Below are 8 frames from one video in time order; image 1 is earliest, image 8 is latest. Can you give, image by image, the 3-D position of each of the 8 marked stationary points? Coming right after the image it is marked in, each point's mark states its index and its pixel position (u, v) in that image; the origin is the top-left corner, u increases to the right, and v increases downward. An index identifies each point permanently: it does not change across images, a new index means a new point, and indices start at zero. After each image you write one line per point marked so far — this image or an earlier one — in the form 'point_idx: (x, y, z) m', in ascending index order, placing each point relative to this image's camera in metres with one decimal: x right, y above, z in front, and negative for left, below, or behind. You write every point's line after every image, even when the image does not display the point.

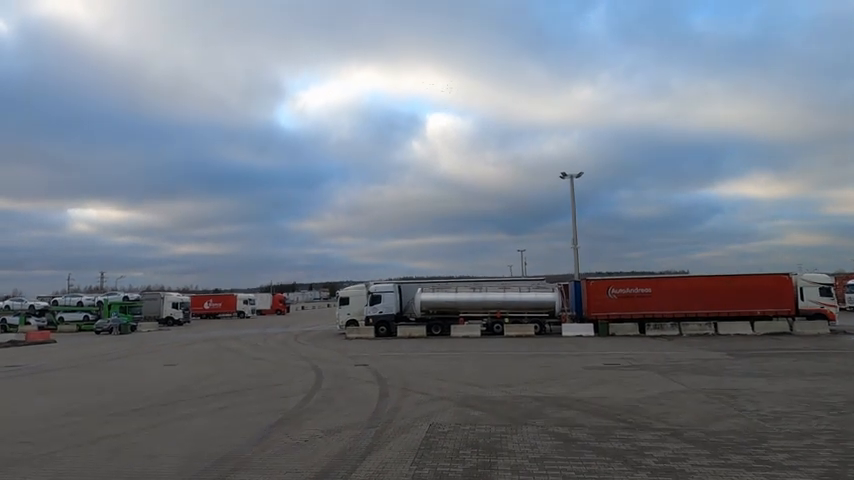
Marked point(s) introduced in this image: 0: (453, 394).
0: (+0.6, -3.6, +12.8) m
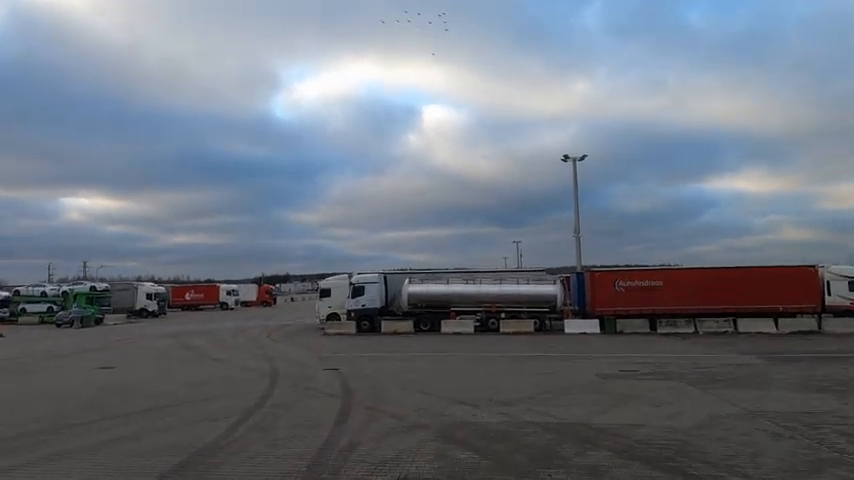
0: (+0.1, -3.1, +9.5) m
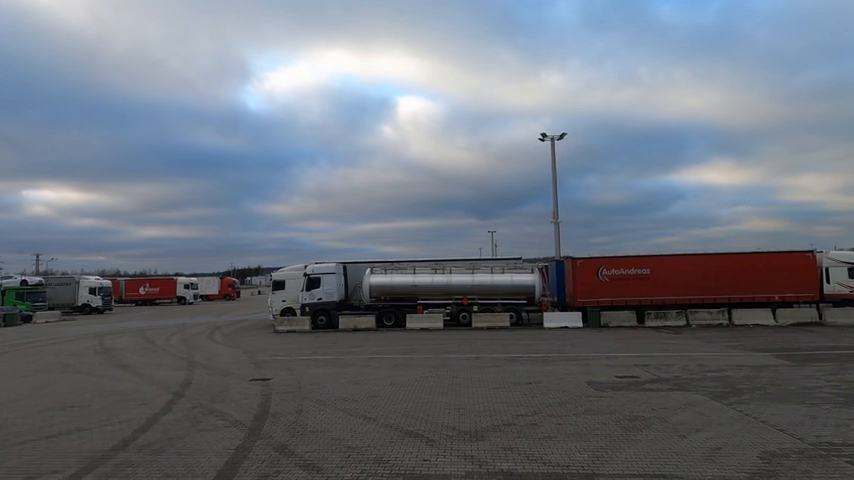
0: (-0.7, -2.7, +6.3) m
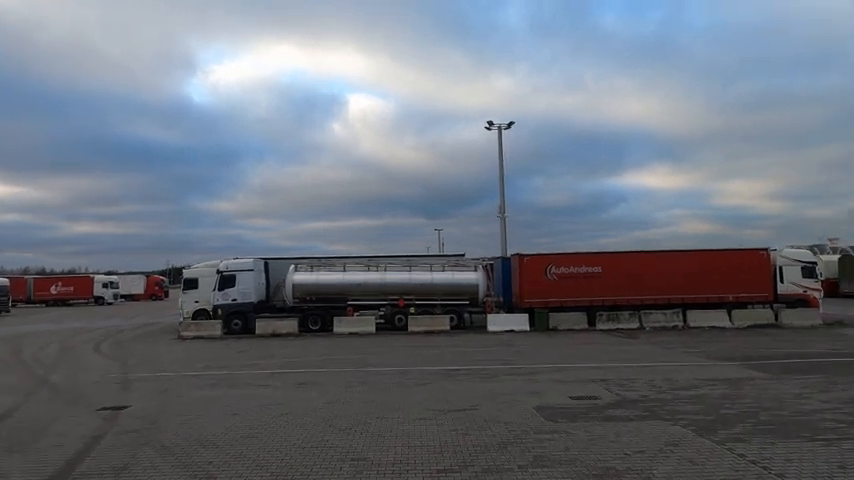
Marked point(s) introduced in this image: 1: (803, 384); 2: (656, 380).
0: (-1.8, -2.4, +3.3) m
1: (+7.6, -2.9, +11.1) m
2: (+4.9, -3.0, +11.8) m
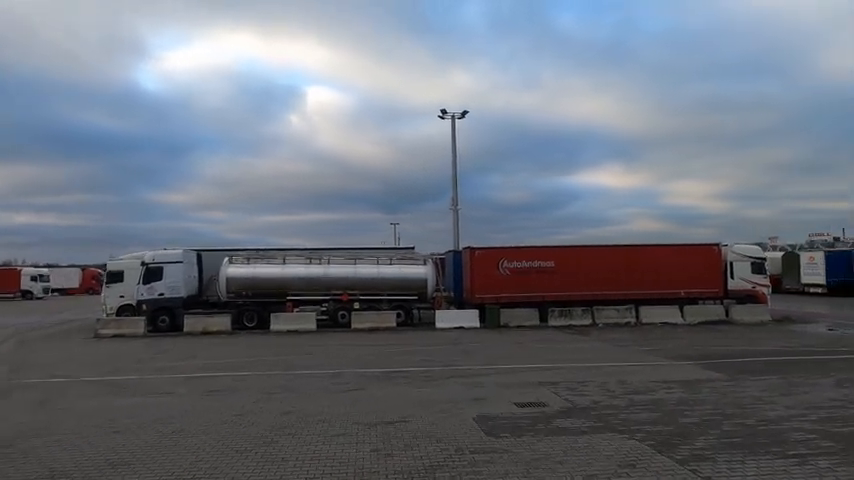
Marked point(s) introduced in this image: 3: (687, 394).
0: (-2.4, -2.2, +1.8) m
1: (+6.3, -2.7, +10.4) m
2: (+3.6, -2.8, +10.8) m
3: (+4.7, -2.8, +9.9) m
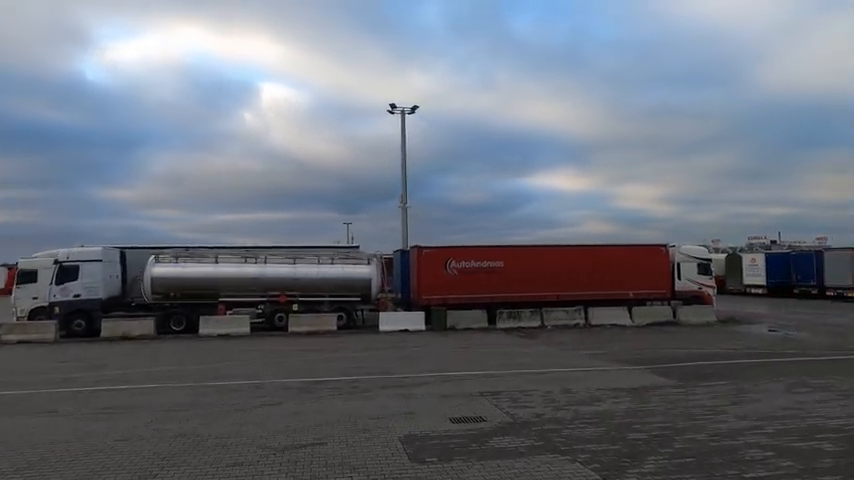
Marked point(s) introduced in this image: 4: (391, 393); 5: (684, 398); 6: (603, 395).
0: (-3.0, -2.1, +0.6) m
1: (+5.1, -2.7, +9.8) m
2: (+2.3, -2.7, +10.0) m
3: (+3.5, -2.7, +9.2) m
4: (-0.6, -2.8, +10.1) m
5: (+4.5, -2.7, +9.6) m
6: (+3.1, -2.8, +9.8) m
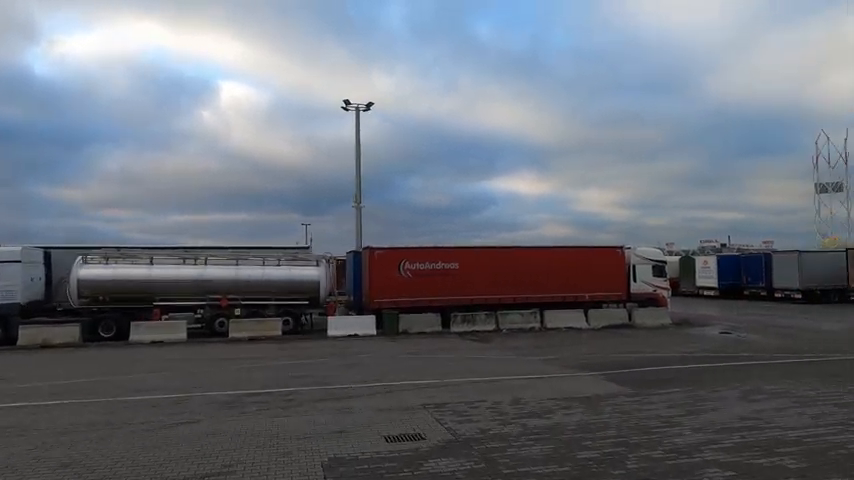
0: (-3.4, -2.0, -0.5) m
1: (+4.0, -2.7, +9.2) m
2: (+1.3, -2.7, +9.2) m
3: (+2.5, -2.7, +8.5) m
4: (-1.7, -2.8, +9.1) m
5: (+3.4, -2.7, +9.0) m
6: (+2.1, -2.7, +9.1) m
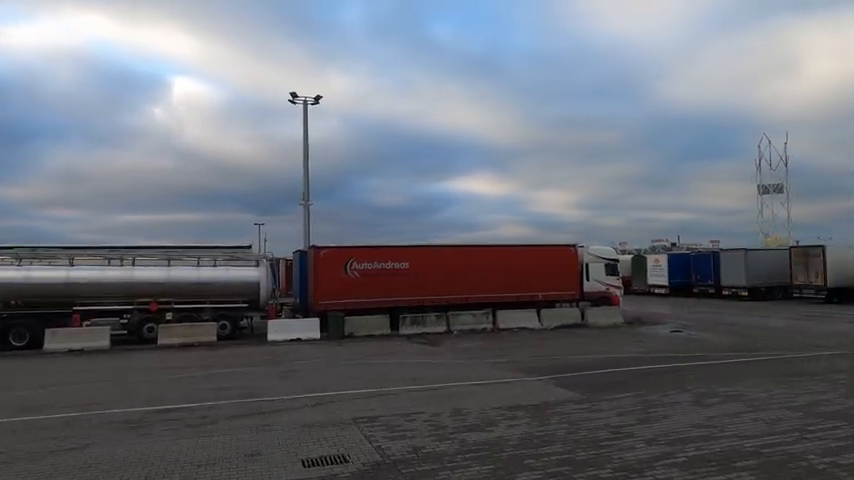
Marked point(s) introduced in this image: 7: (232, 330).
0: (-3.7, -2.0, -1.7) m
1: (+3.0, -2.6, +8.6) m
2: (+0.2, -2.7, +8.4) m
3: (+1.5, -2.6, +7.8) m
4: (-2.7, -2.7, +8.1) m
5: (+2.4, -2.6, +8.3) m
6: (+1.1, -2.7, +8.3) m
7: (-6.8, -3.1, +19.4) m
